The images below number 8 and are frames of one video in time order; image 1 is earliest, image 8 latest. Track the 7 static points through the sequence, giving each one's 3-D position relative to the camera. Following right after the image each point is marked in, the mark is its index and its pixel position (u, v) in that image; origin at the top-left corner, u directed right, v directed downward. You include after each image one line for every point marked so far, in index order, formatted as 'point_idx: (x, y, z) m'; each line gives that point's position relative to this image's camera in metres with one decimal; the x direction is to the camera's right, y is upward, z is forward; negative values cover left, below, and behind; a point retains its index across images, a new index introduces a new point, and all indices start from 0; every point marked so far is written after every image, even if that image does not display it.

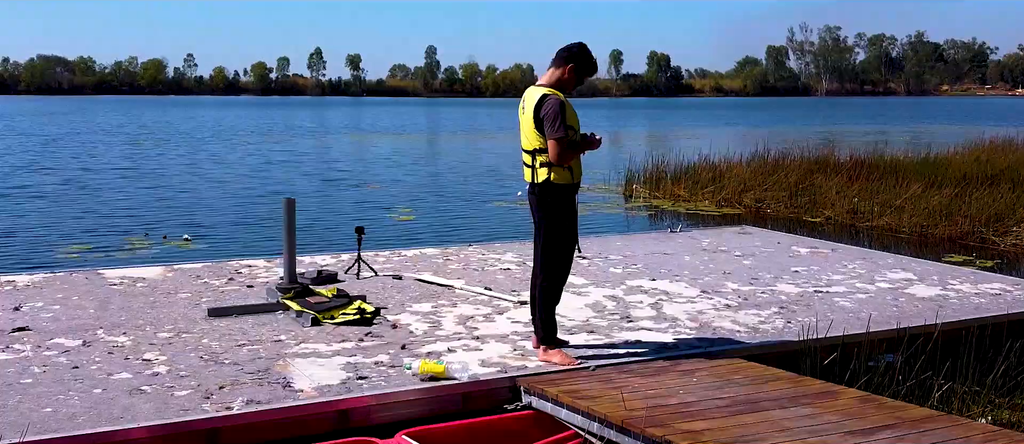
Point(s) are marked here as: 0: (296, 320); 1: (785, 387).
0: (-1.1, -0.5, +5.5) m
1: (+1.1, -0.6, +4.3) m
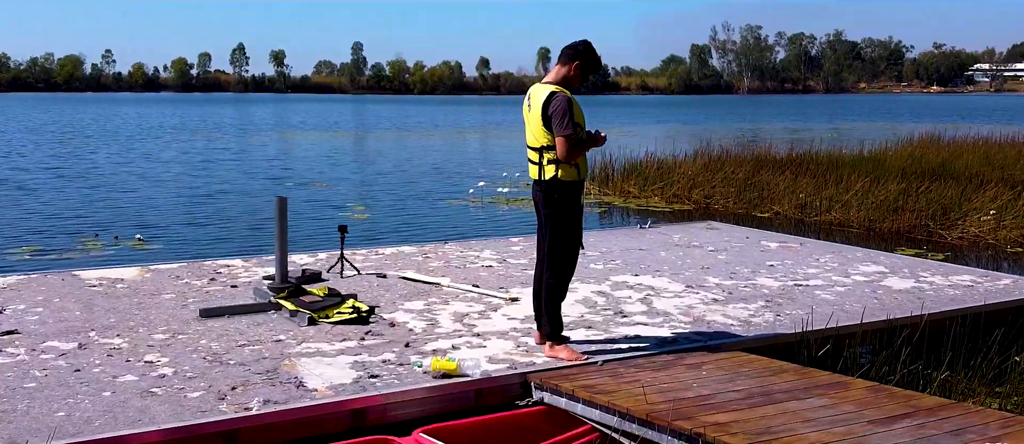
0: (-1.1, -0.5, +5.5) m
1: (+1.1, -0.6, +4.4) m
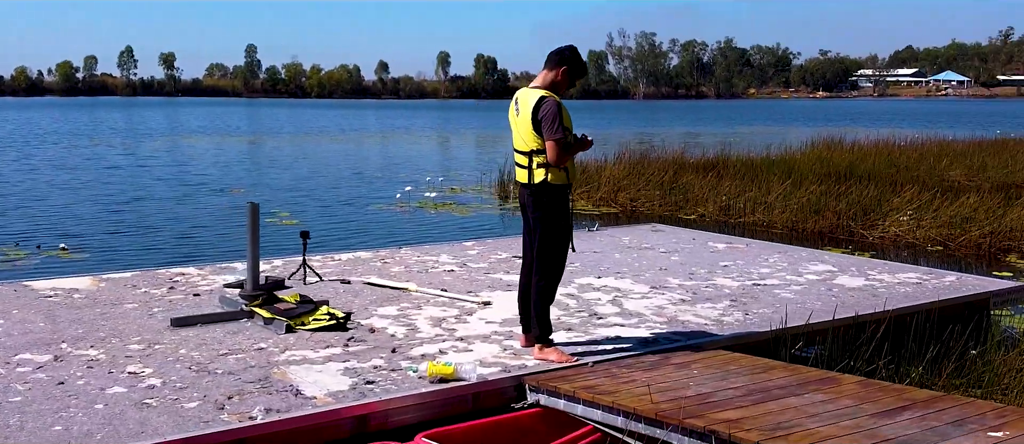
0: (-1.2, -0.5, +5.4) m
1: (+1.1, -0.6, +4.5) m
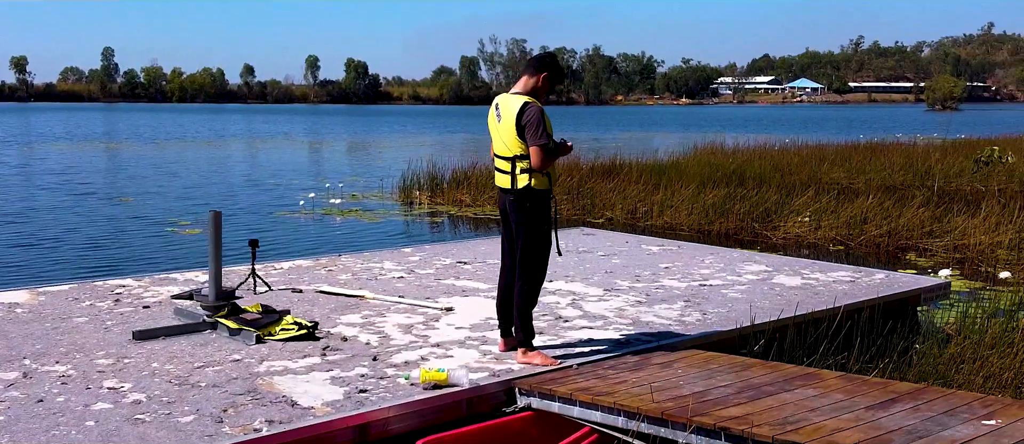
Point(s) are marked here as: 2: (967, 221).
0: (-1.3, -0.6, +5.3) m
1: (+1.1, -0.6, +4.6) m
2: (+4.8, 0.0, +11.8) m
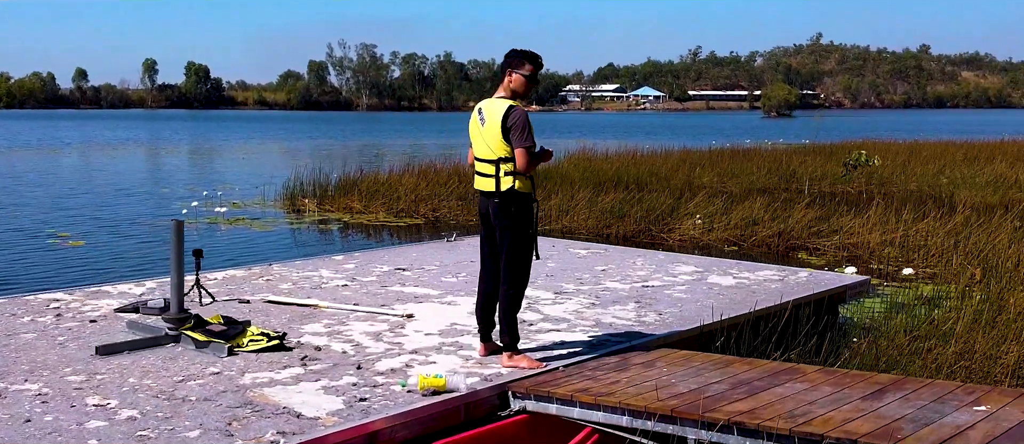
0: (-1.4, -0.6, +5.1) m
1: (+1.0, -0.6, +4.8) m
2: (+3.8, 0.0, +12.4) m
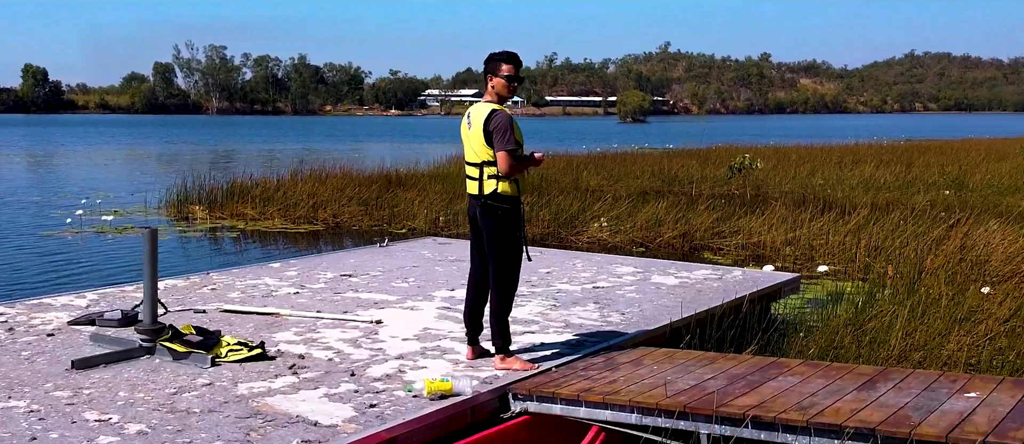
0: (-1.5, -0.6, +5.0) m
1: (+1.0, -0.6, +5.0) m
2: (+2.8, 0.0, +12.8) m
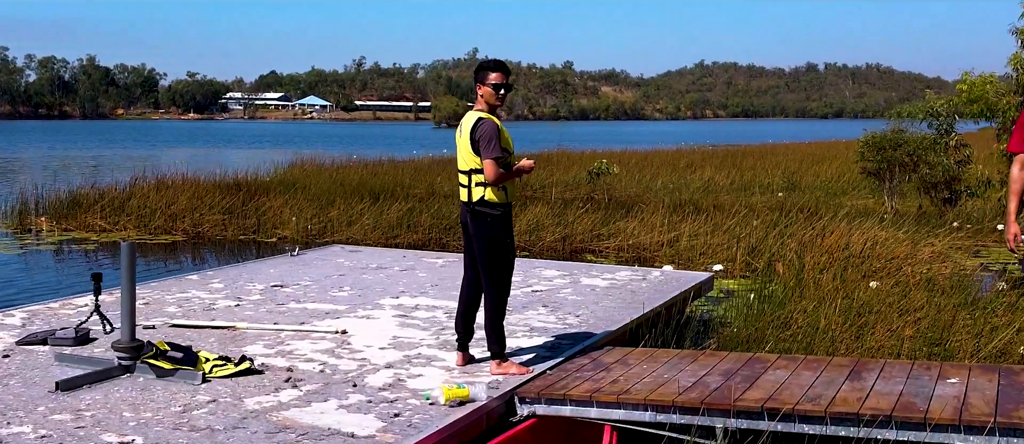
0: (-1.5, -0.7, +4.8) m
1: (+1.0, -0.6, +5.2) m
2: (+1.4, 0.0, +13.2) m
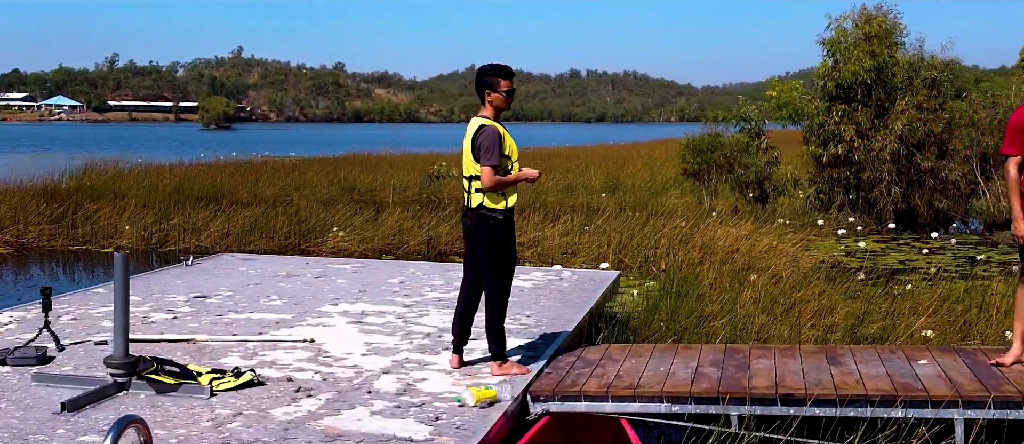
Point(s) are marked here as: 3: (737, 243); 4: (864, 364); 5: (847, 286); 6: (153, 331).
0: (-1.4, -0.7, +4.6) m
1: (+0.9, -0.6, +5.5) m
2: (-0.3, -0.1, +13.4) m
3: (+2.3, -0.2, +11.4) m
4: (+1.6, -0.7, +5.1) m
5: (+2.7, -0.5, +9.1) m
6: (-2.0, -0.6, +6.0) m
